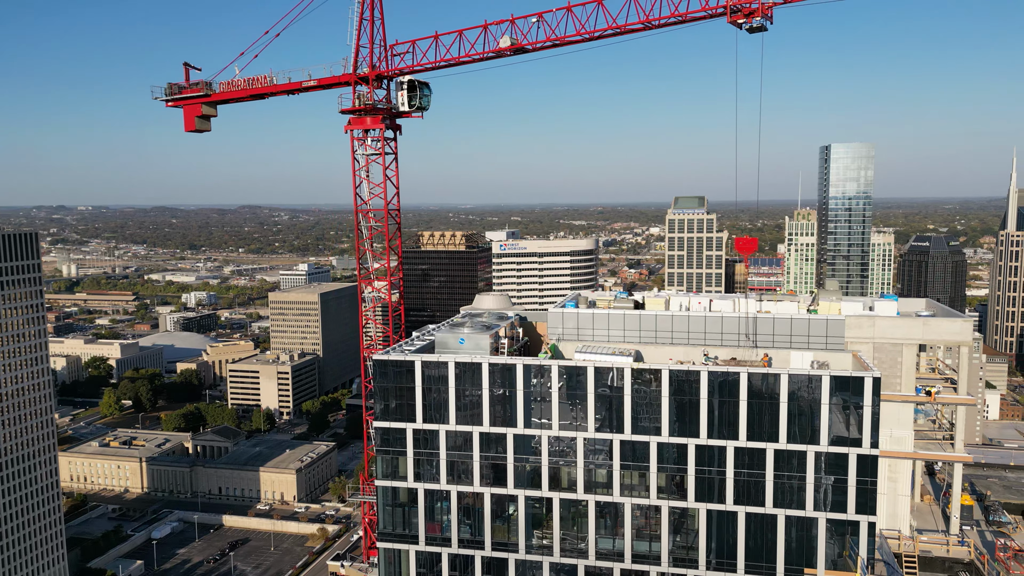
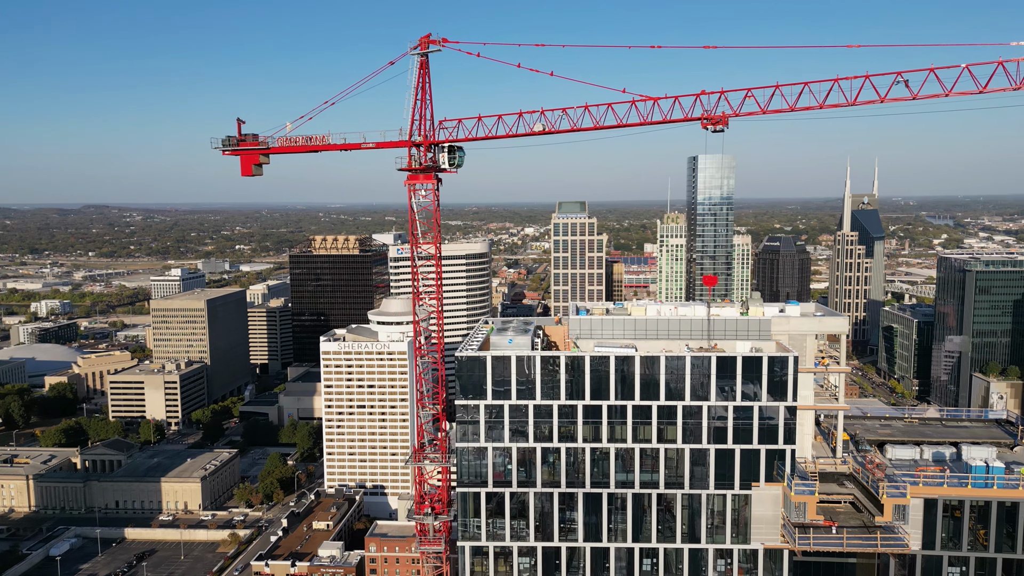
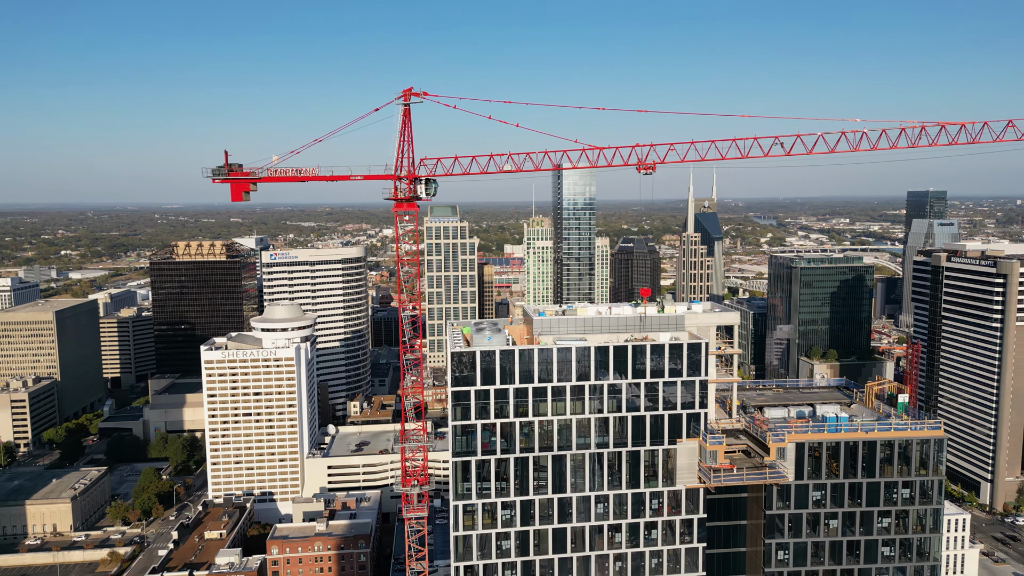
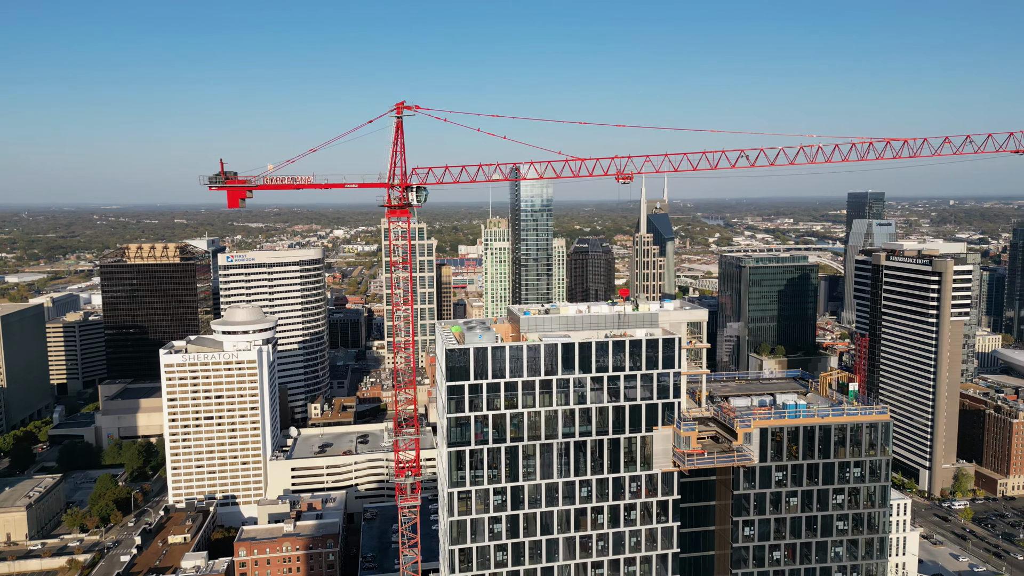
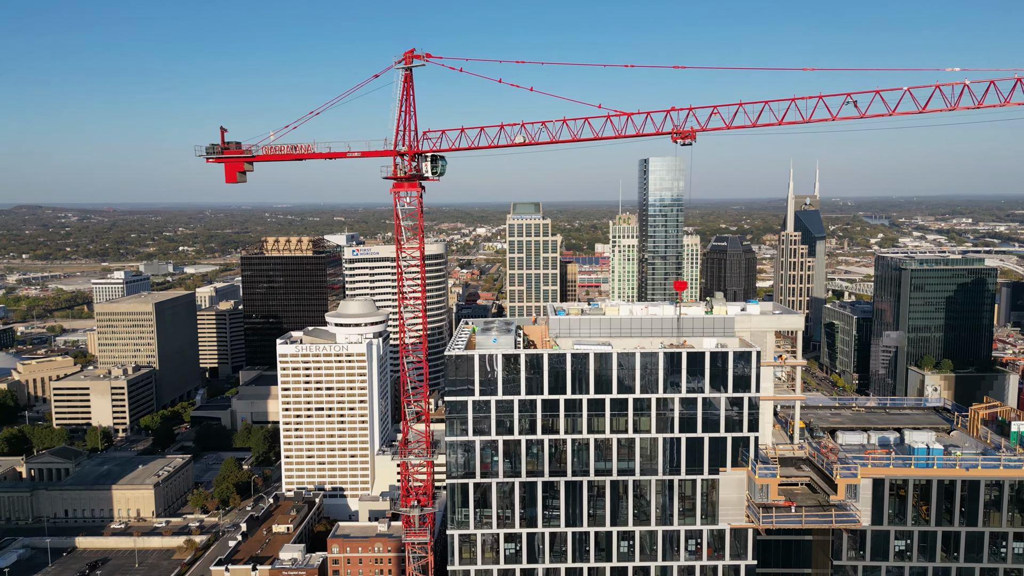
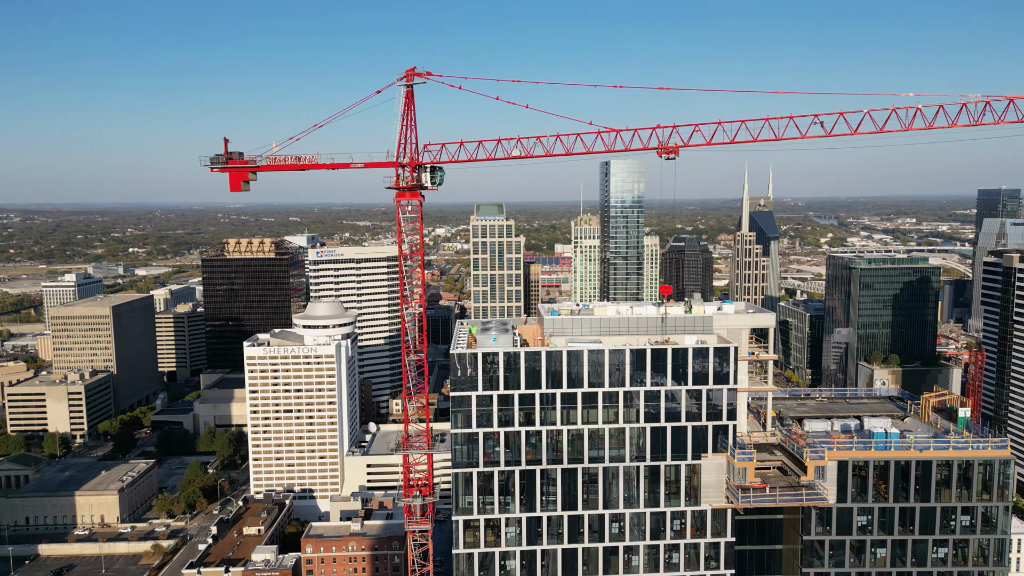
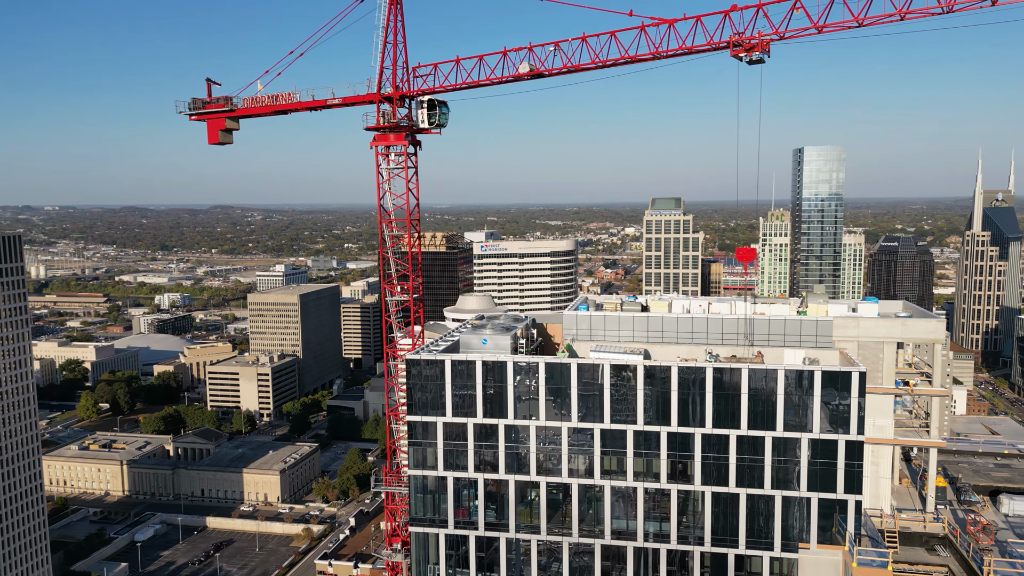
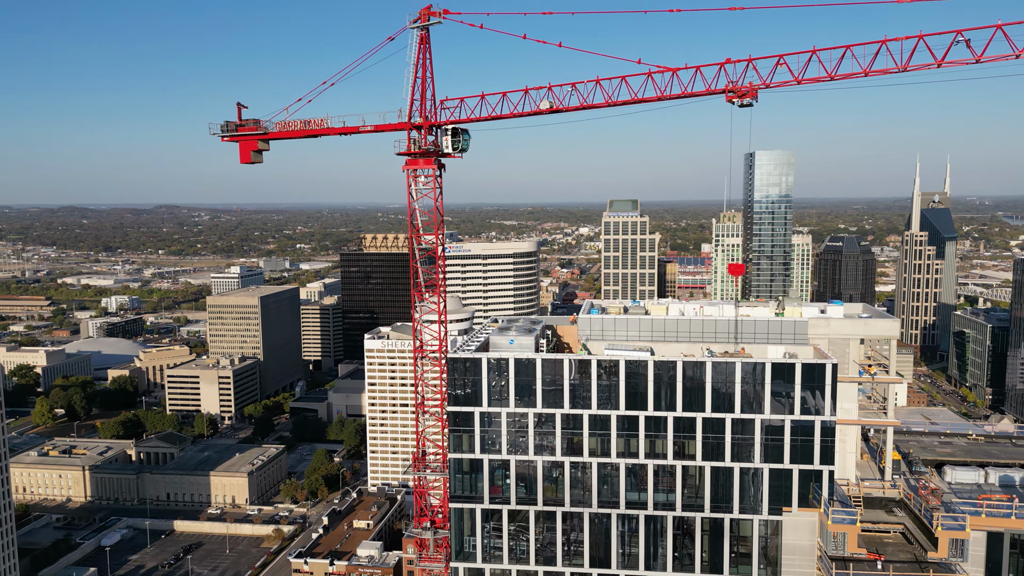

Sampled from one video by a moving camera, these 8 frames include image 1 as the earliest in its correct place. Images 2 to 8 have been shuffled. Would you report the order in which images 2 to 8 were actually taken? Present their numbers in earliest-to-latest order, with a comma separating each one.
7, 8, 2, 5, 6, 3, 4
